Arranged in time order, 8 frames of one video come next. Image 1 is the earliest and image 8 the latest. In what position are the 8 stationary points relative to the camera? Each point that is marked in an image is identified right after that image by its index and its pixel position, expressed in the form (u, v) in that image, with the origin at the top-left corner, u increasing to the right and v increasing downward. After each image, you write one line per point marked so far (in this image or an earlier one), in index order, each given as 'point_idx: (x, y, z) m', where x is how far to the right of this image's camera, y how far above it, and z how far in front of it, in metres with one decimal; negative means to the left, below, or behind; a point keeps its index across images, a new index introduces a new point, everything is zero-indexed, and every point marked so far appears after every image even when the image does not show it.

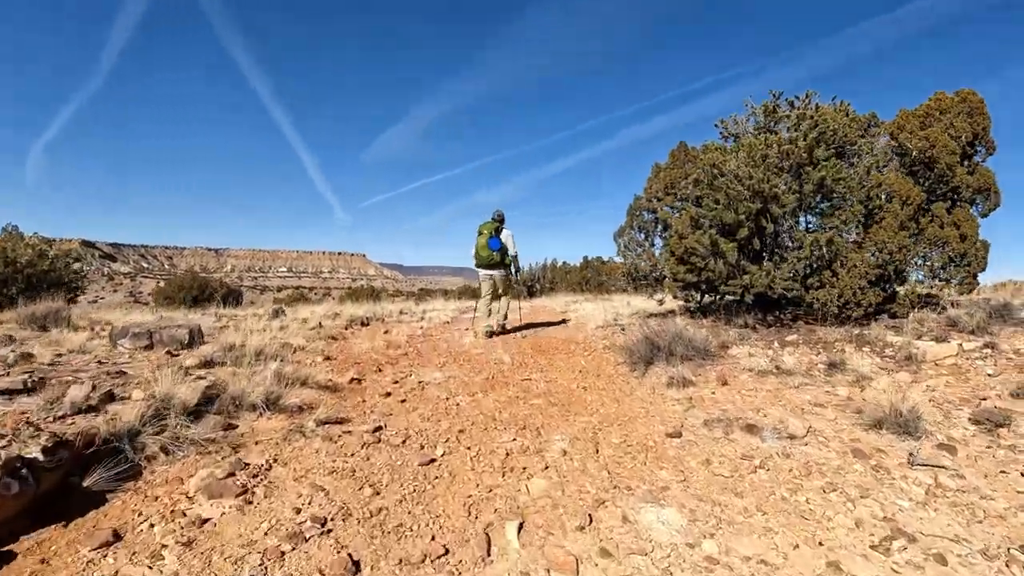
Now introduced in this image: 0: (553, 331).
0: (+0.9, -1.0, +11.9) m
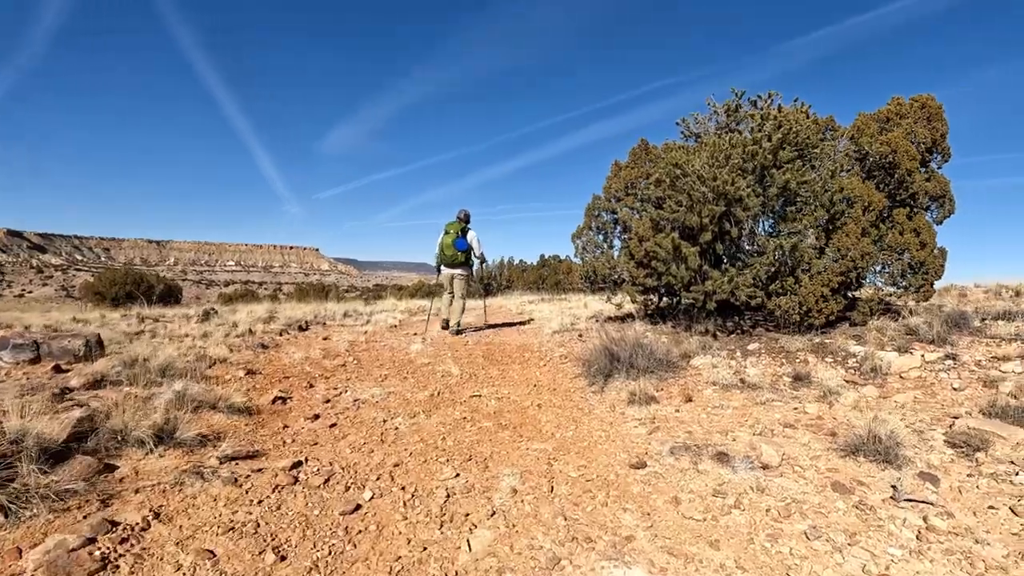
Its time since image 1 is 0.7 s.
0: (-0.1, -1.0, +11.2) m
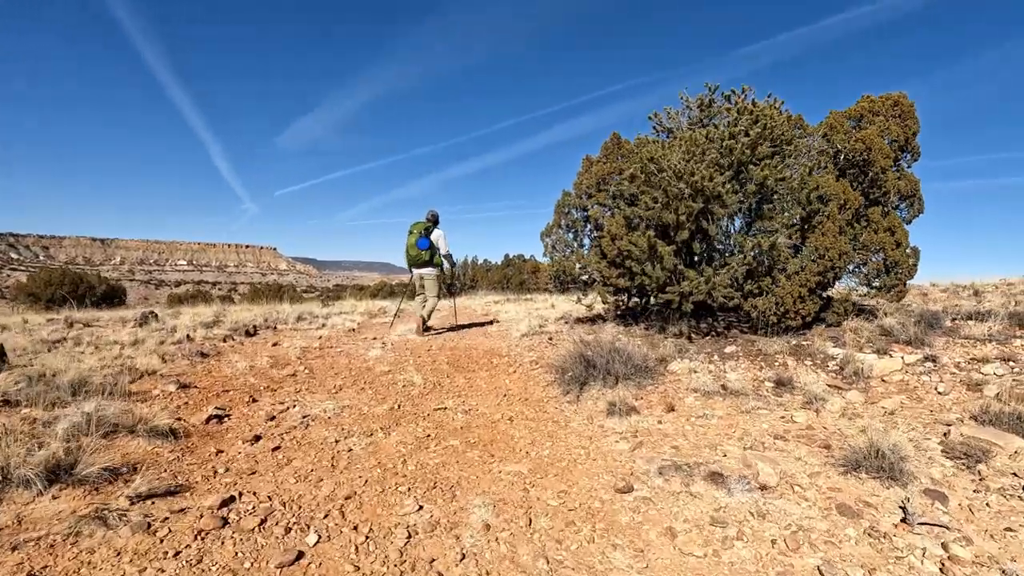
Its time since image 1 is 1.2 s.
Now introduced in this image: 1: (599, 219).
0: (-0.7, -1.1, +10.6) m
1: (+1.6, +1.3, +9.8) m
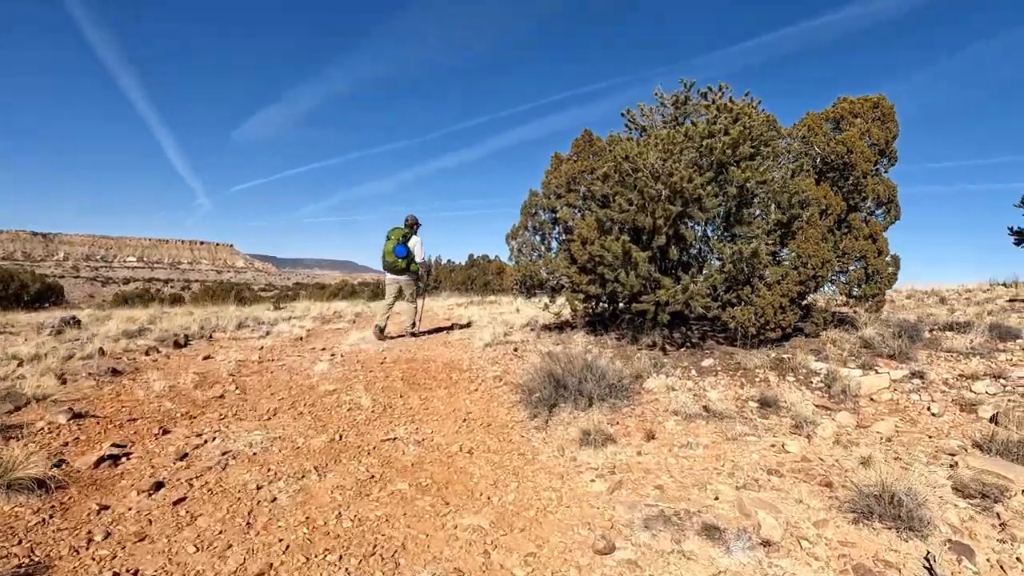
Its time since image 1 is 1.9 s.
0: (-1.4, -1.2, +9.8) m
1: (+1.0, +1.1, +9.1) m
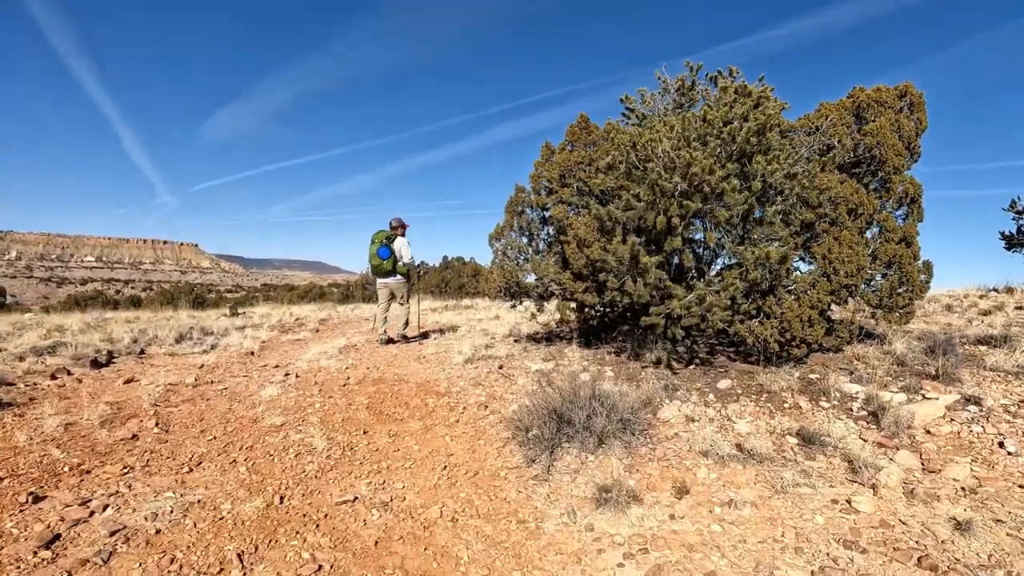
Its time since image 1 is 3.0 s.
0: (-1.7, -1.3, +8.5) m
1: (+0.8, +1.0, +7.9) m
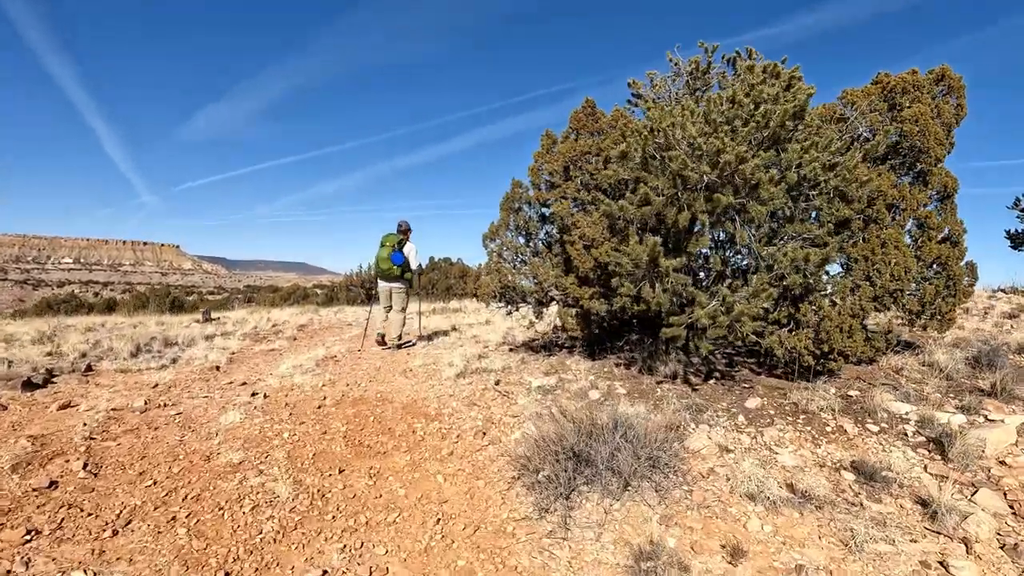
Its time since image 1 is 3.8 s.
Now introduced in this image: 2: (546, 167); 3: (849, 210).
0: (-1.7, -1.4, +7.5) m
1: (+0.7, +0.9, +7.1) m
2: (+0.5, +1.6, +7.3) m
3: (+3.8, +0.9, +6.1) m
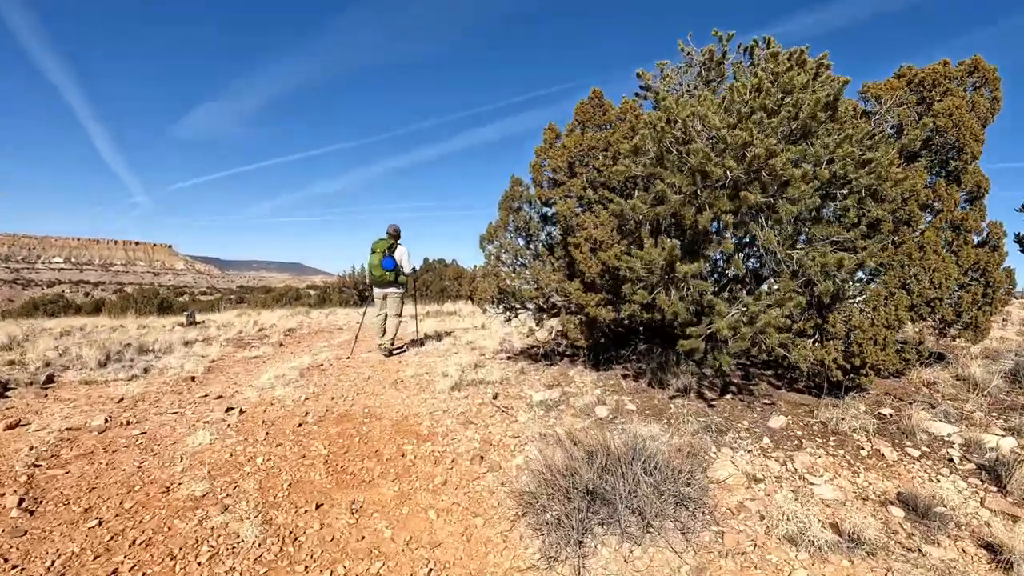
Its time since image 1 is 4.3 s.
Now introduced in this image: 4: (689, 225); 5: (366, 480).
0: (-1.7, -1.5, +6.9) m
1: (+0.7, +0.8, +6.5) m
2: (+0.5, +1.6, +6.7) m
3: (+3.8, +0.8, +5.5) m
4: (+1.7, +0.6, +5.3) m
5: (-1.2, -1.6, +4.6) m
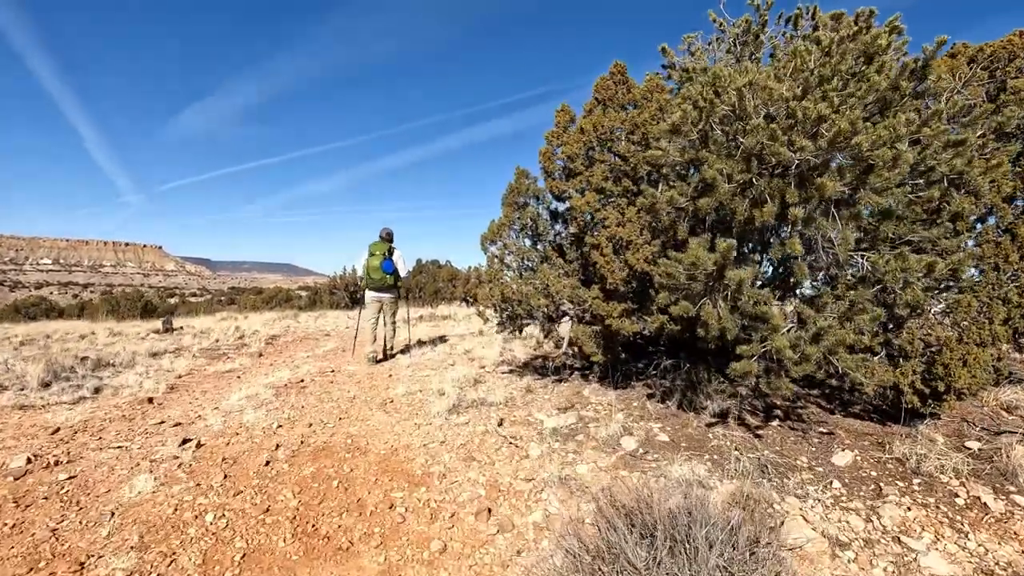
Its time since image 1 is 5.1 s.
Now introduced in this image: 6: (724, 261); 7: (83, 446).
0: (-1.6, -1.5, +5.9) m
1: (+0.8, +0.8, +5.5) m
2: (+0.6, +1.5, +5.8) m
3: (+3.9, +0.7, +4.6) m
4: (+1.8, +0.6, +4.3) m
5: (-1.1, -1.7, +3.6) m
6: (+1.7, +0.2, +4.4) m
7: (-4.2, -1.5, +5.3) m
